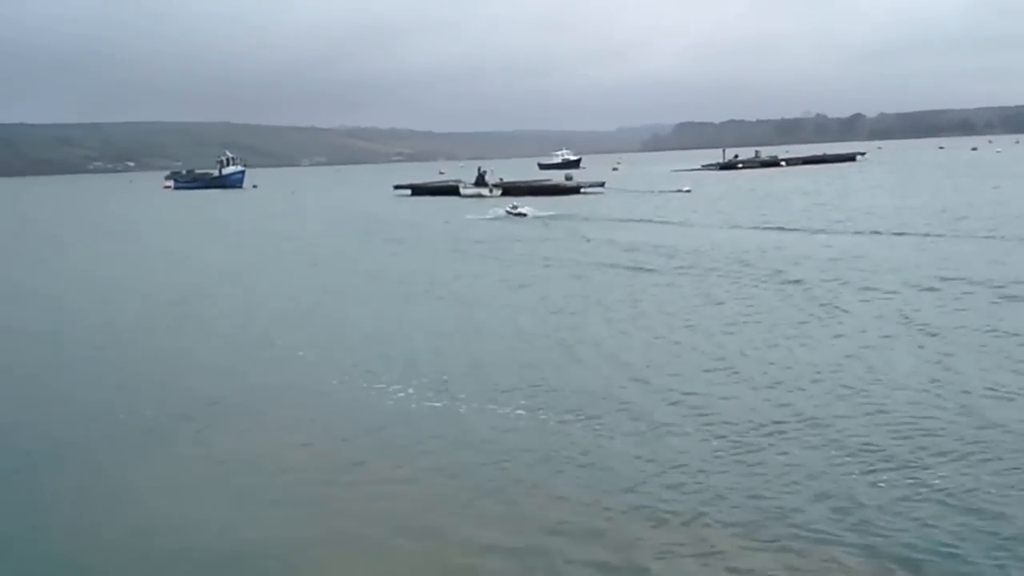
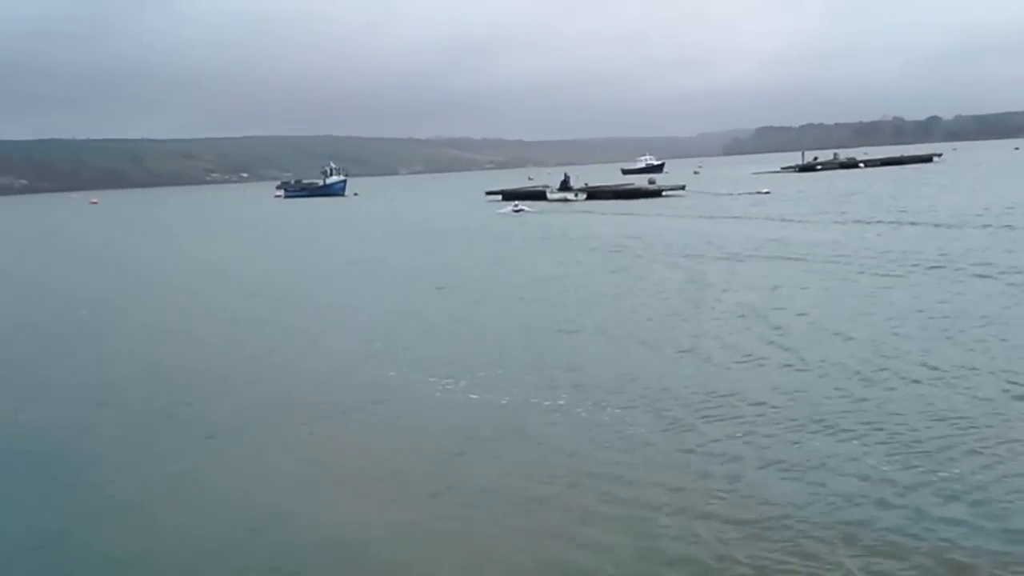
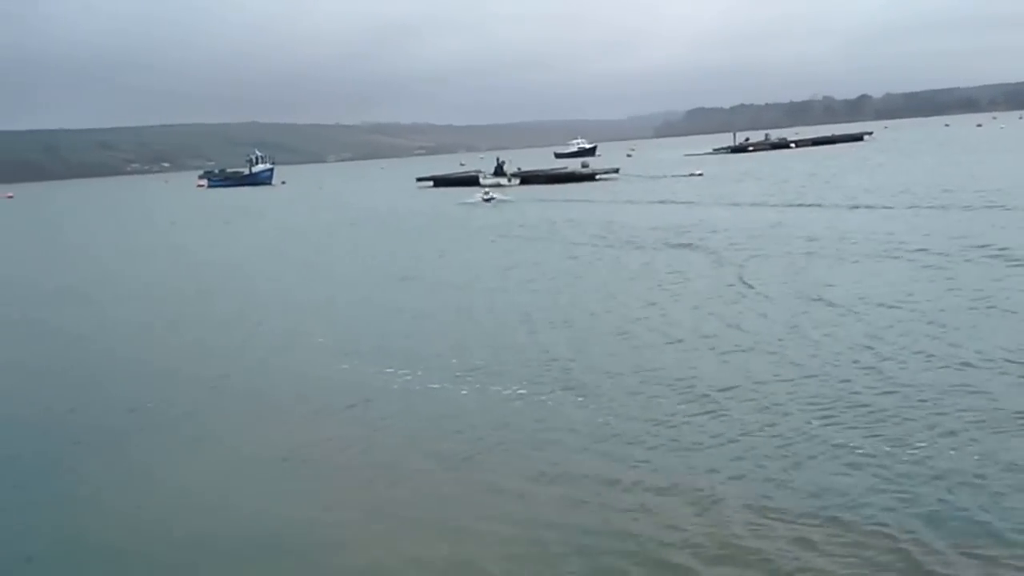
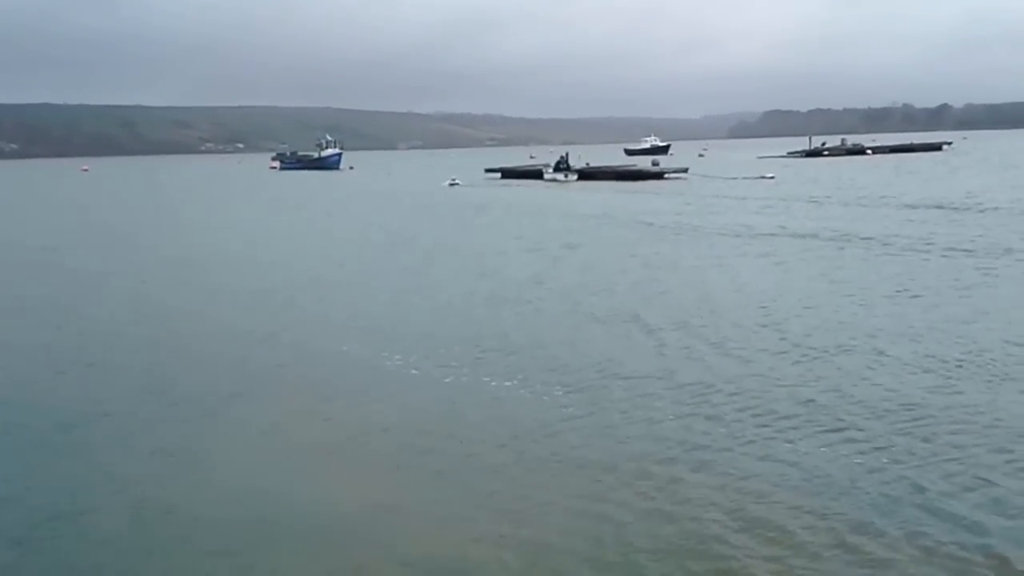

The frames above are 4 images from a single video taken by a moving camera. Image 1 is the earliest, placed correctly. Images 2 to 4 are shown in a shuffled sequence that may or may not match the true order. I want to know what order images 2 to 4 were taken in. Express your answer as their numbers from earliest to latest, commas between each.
3, 2, 4
